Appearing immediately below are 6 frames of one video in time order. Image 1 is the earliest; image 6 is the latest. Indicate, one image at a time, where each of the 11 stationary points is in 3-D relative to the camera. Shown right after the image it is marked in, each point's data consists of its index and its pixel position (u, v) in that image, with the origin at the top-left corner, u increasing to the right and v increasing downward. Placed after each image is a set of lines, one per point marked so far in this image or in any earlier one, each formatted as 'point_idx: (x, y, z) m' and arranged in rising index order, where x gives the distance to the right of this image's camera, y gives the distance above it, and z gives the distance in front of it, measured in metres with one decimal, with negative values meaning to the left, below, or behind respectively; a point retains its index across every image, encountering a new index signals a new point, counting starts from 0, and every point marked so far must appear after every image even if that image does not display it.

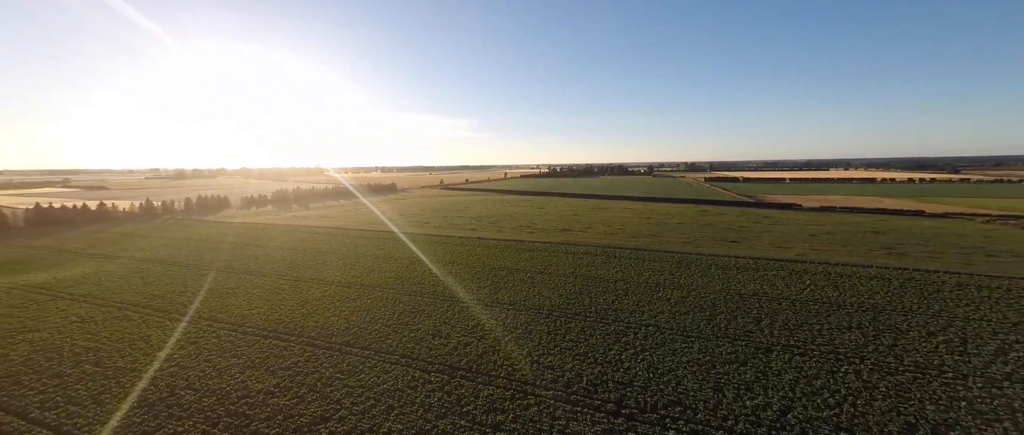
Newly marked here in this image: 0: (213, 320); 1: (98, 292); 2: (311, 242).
0: (-9.1, -3.1, +10.7) m
1: (-14.1, -2.5, +12.0) m
2: (-11.1, -1.6, +19.0) m
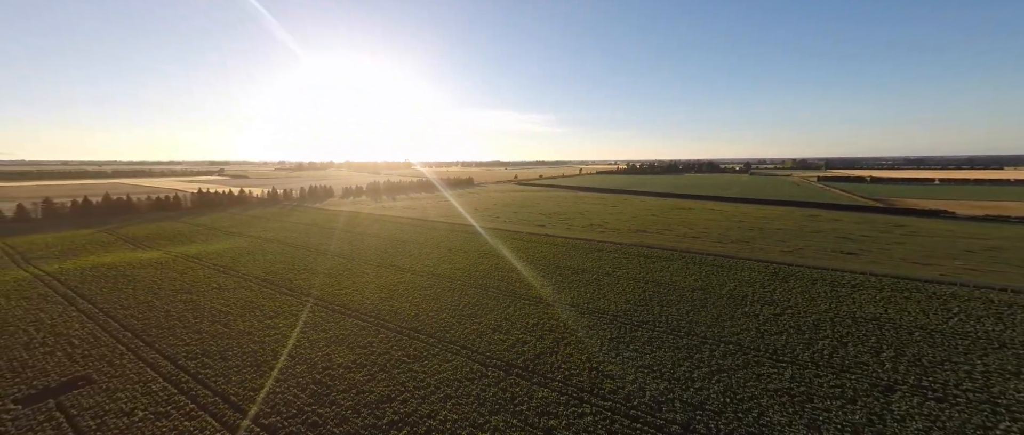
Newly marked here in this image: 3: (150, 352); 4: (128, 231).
0: (-7.1, -2.7, +12.4) m
1: (-11.7, -1.9, +14.7) m
2: (-7.3, -1.1, +20.9) m
3: (-9.2, -3.4, +9.1) m
4: (-20.8, -0.8, +19.1) m
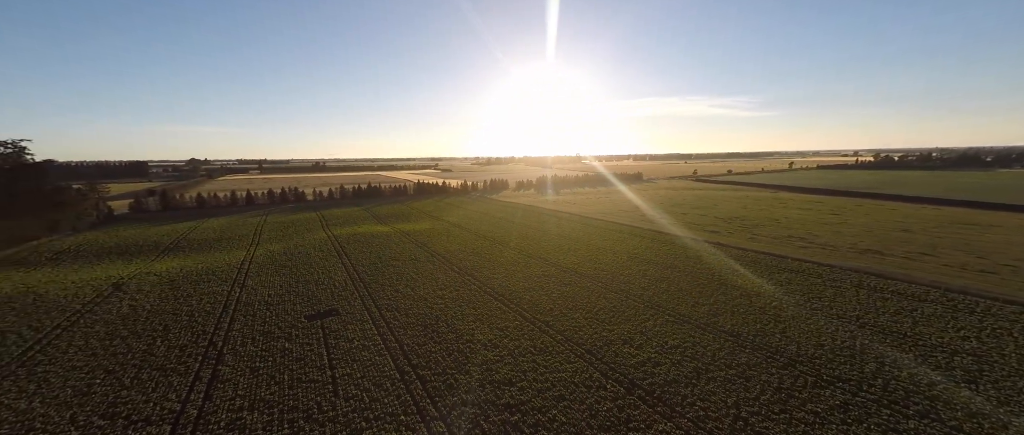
0: (-1.7, -2.4, +14.8) m
1: (-4.6, -1.3, +19.0) m
2: (+2.4, -0.6, +22.2) m
3: (-5.2, -2.9, +12.9) m
4: (-10.3, +0.5, +27.2) m
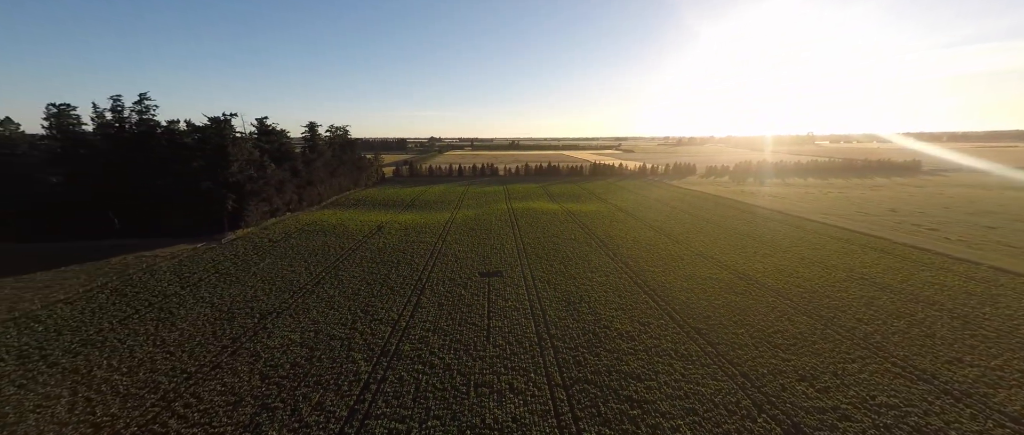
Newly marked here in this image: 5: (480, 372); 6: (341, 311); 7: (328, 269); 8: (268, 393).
0: (+4.7, -1.9, +14.5) m
1: (+4.4, -0.2, +19.5) m
2: (+12.1, -0.3, +18.8) m
3: (+0.7, -2.0, +14.7) m
4: (+3.7, +2.5, +29.3) m
5: (-0.8, -3.7, +8.6) m
6: (-5.3, -2.9, +11.1) m
7: (-7.3, -2.1, +14.3) m
8: (-5.0, -3.6, +7.5) m
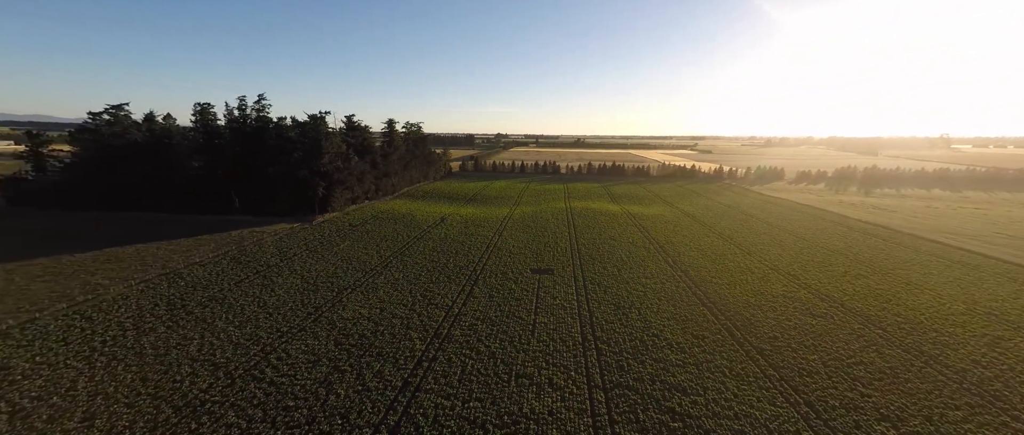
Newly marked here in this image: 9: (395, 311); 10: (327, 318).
0: (+6.8, -2.1, +13.8) m
1: (+7.5, -0.4, +18.7) m
2: (+14.9, -0.9, +16.6) m
3: (+2.9, -2.0, +14.7) m
4: (+8.8, +2.4, +28.4) m
5: (+0.2, -3.6, +9.0) m
6: (-3.7, -2.6, +12.3) m
7: (-5.0, -1.6, +15.8) m
8: (-4.2, -3.3, +8.7) m
9: (-3.6, -2.9, +11.1) m
10: (-5.3, -2.9, +10.4) m
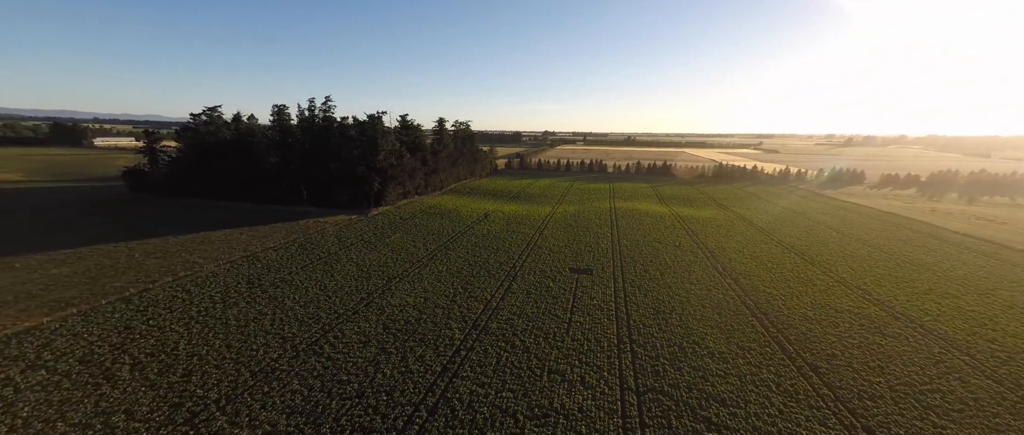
0: (+8.3, -2.2, +13.0) m
1: (+9.7, -0.6, +17.7) m
2: (+16.7, -1.3, +14.6) m
3: (+4.6, -2.1, +14.4) m
4: (+12.4, +2.3, +27.1) m
5: (+1.1, -3.6, +9.2) m
6: (-2.3, -2.4, +12.9) m
7: (-3.1, -1.4, +16.6) m
8: (-3.3, -3.2, +9.5) m
9: (-2.4, -2.7, +11.7) m
10: (-4.2, -2.7, +11.3) m
